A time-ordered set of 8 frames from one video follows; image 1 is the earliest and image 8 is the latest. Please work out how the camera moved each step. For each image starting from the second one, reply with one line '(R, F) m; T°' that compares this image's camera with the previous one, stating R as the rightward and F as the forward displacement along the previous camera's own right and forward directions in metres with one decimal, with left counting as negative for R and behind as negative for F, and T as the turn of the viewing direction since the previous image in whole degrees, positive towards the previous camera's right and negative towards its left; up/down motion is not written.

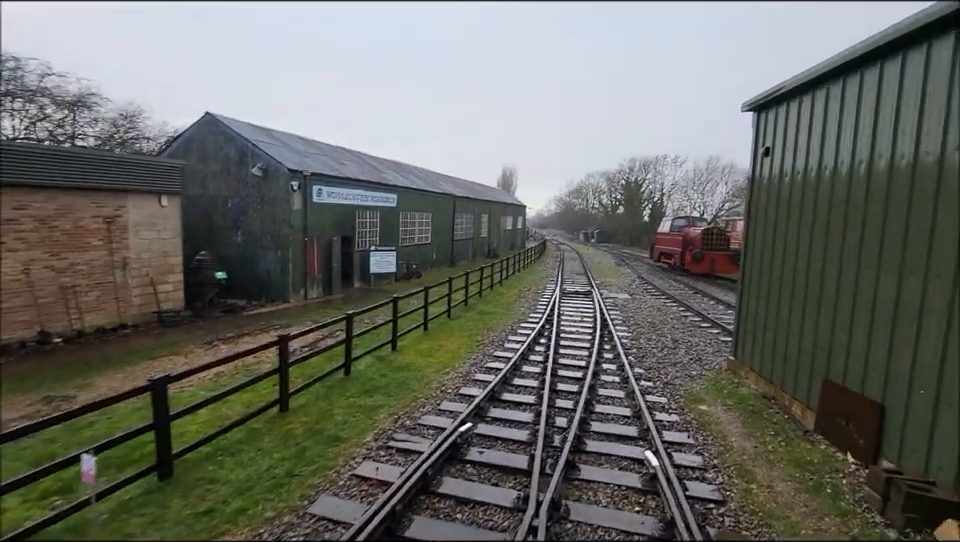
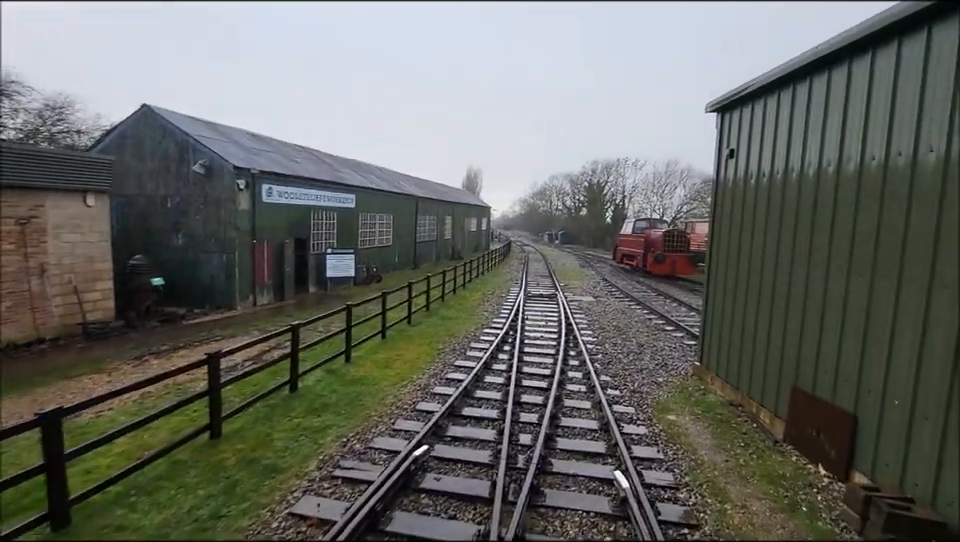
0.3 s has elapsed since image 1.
(+0.1, +0.4) m; +4°
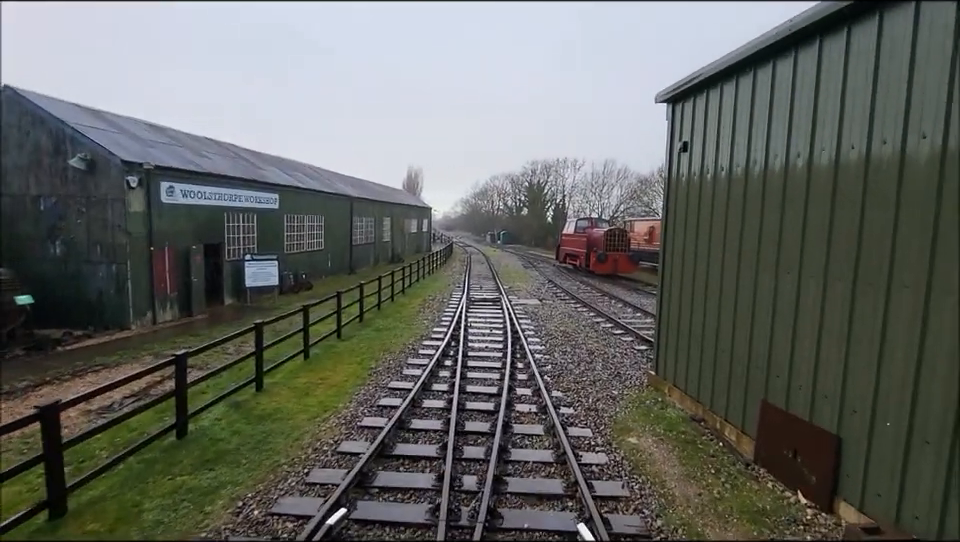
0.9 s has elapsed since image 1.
(+0.1, +0.9) m; +7°
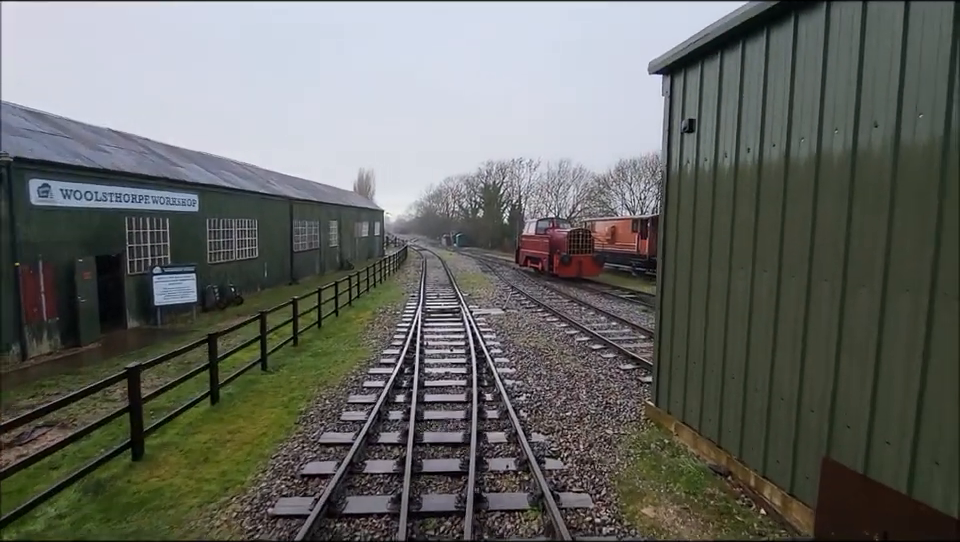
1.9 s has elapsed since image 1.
(0.0, +1.4) m; +5°
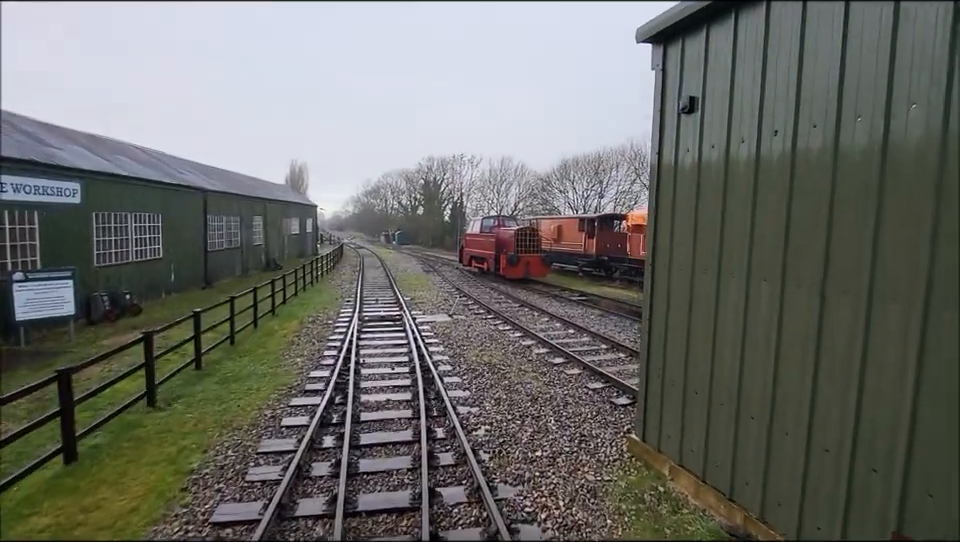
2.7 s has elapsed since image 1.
(-0.1, +1.1) m; +7°
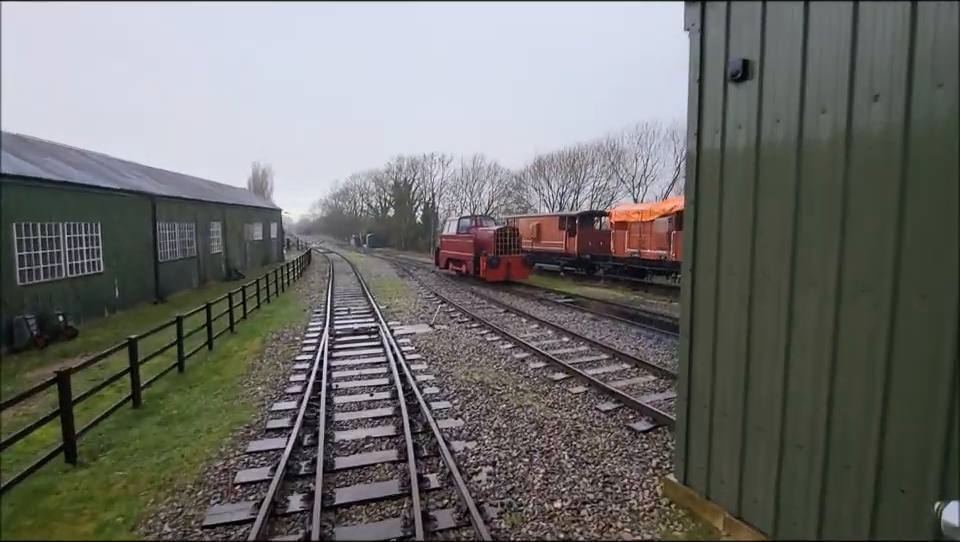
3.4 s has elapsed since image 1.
(-0.2, +0.9) m; +3°
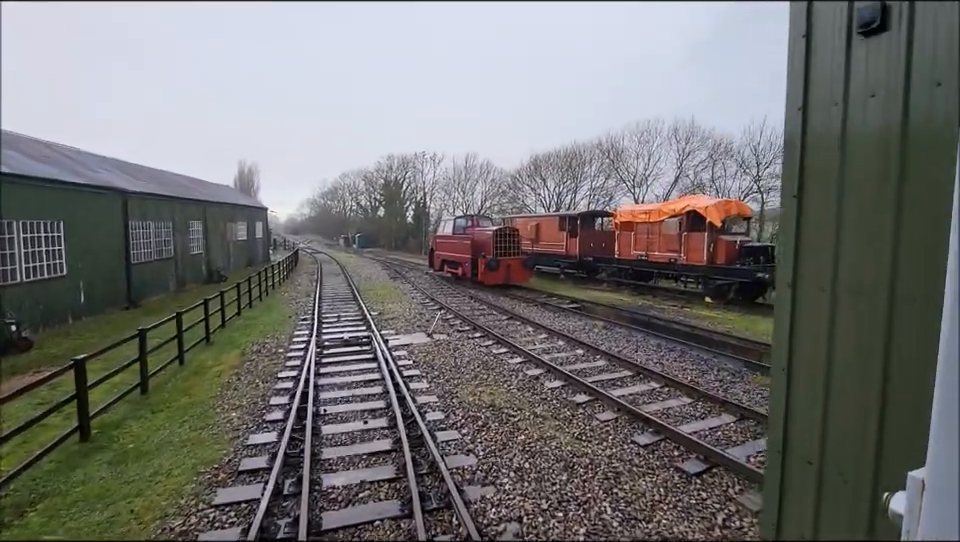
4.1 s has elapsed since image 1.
(-0.3, +0.9) m; +1°
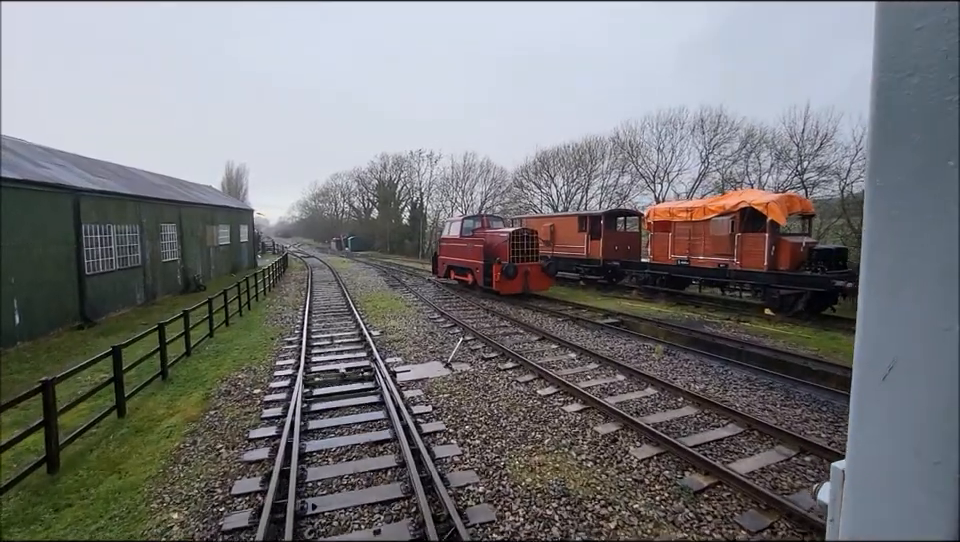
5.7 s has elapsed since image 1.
(-0.6, +2.0) m; +1°
